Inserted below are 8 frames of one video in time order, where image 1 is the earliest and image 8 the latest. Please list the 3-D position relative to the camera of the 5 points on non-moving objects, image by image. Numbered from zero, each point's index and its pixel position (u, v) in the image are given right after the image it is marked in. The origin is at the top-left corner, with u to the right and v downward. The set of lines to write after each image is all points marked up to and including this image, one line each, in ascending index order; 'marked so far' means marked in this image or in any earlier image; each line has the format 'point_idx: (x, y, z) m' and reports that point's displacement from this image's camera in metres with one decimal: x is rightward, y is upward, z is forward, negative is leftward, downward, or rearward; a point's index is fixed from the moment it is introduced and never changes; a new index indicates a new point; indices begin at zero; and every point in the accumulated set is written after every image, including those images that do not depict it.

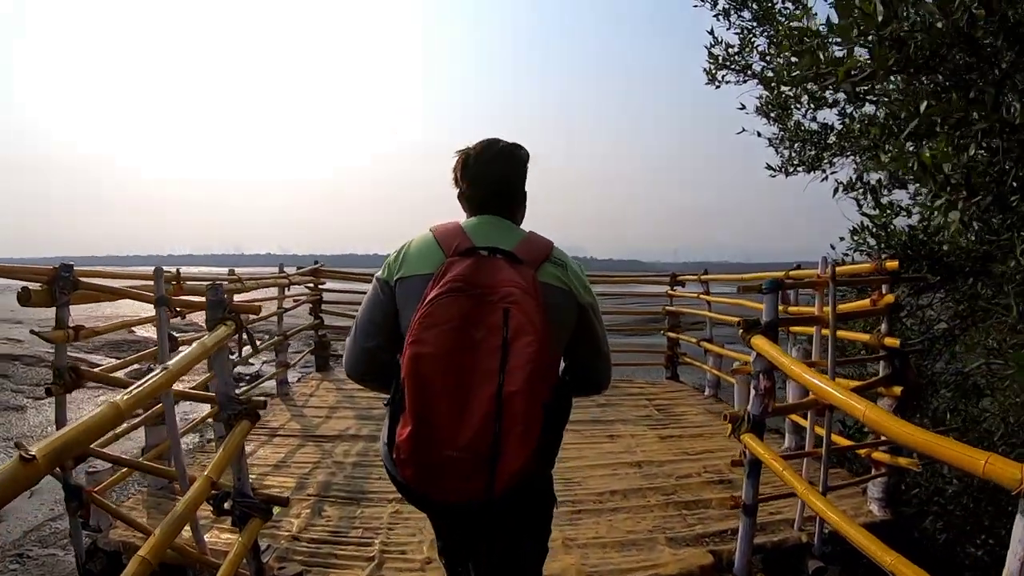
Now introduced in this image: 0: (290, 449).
0: (-1.6, -1.2, +4.0) m
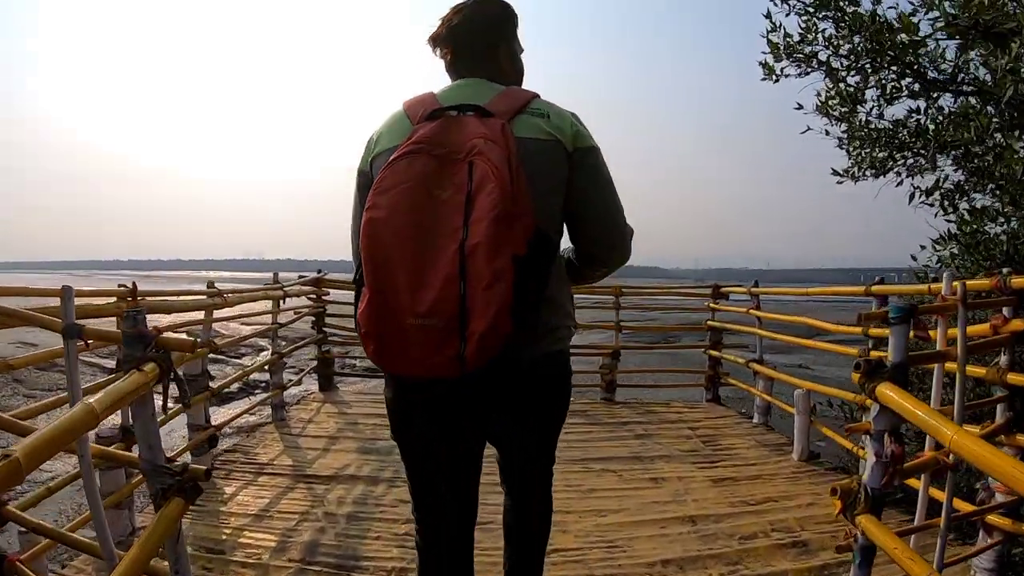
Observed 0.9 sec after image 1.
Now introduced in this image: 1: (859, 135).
0: (-1.4, -1.3, +3.4) m
1: (+2.9, +1.3, +4.6) m
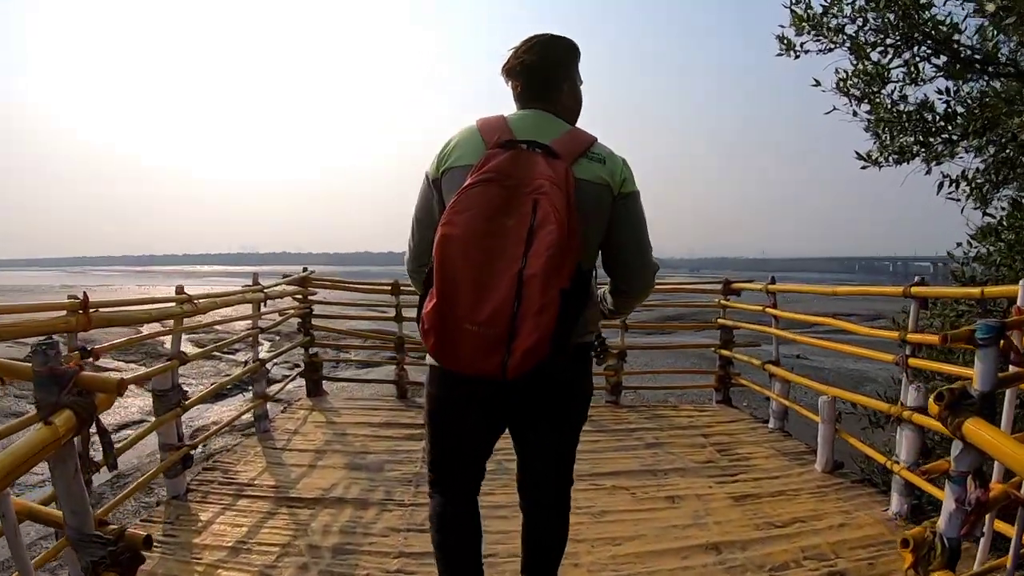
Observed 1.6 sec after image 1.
0: (-1.4, -1.3, +3.1) m
1: (+2.8, +1.3, +4.3) m
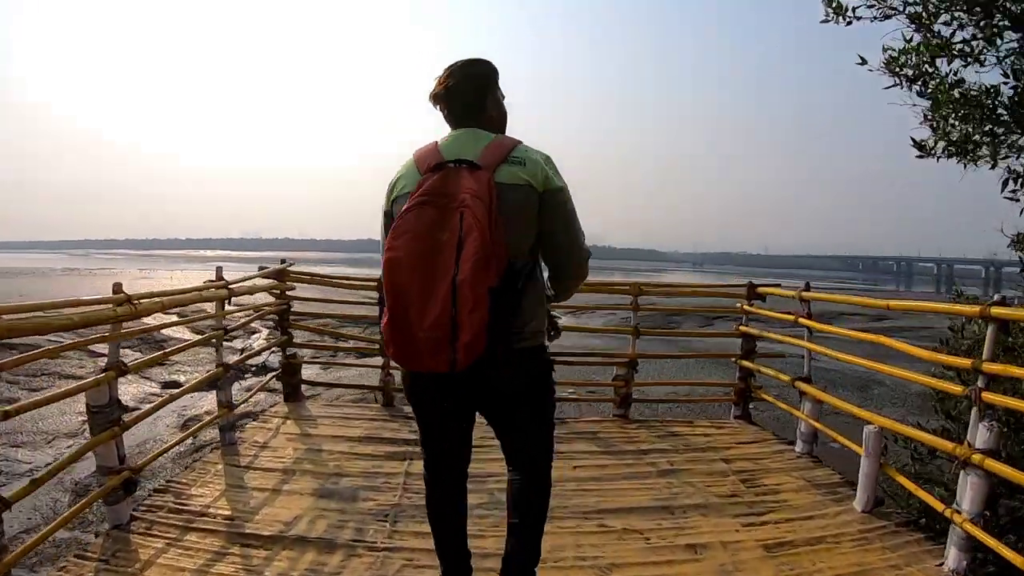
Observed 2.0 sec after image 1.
0: (-1.5, -1.3, +2.6) m
1: (+2.9, +1.2, +3.7) m
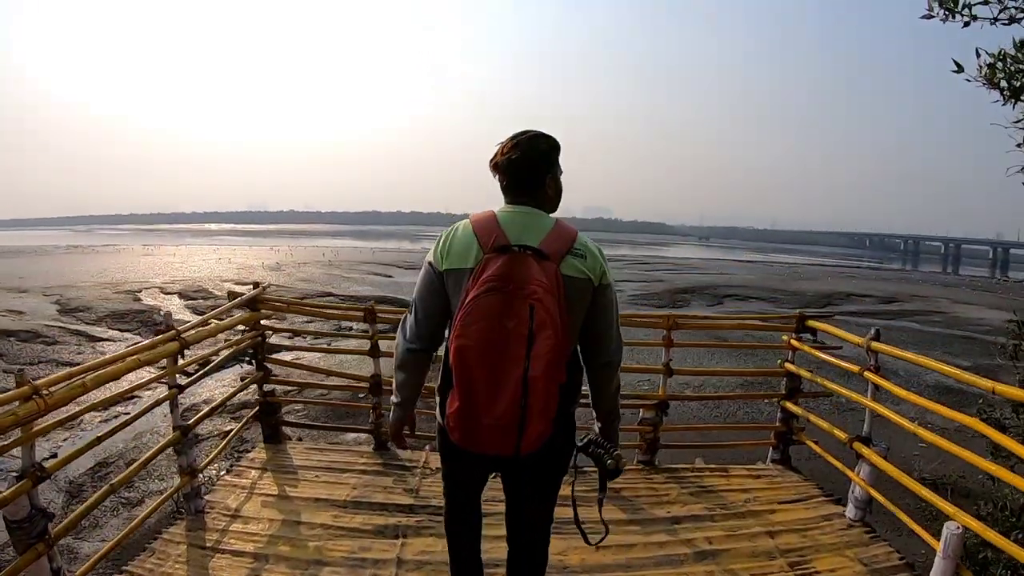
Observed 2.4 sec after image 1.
0: (-1.4, -1.6, +2.1) m
1: (+2.9, +1.0, +3.1) m
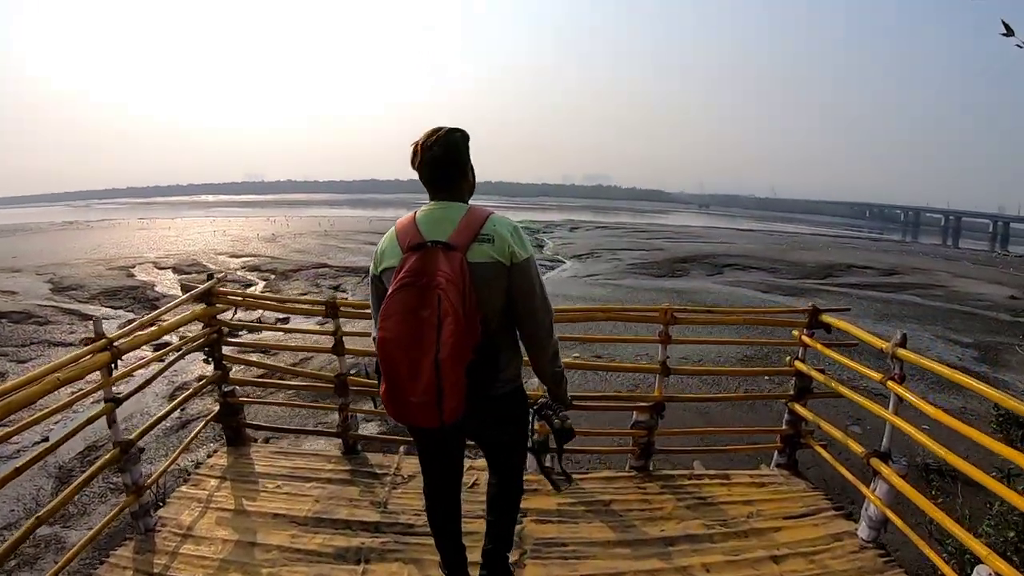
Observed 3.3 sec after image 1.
0: (-1.5, -1.7, +1.8) m
1: (+2.8, +1.0, +2.6) m
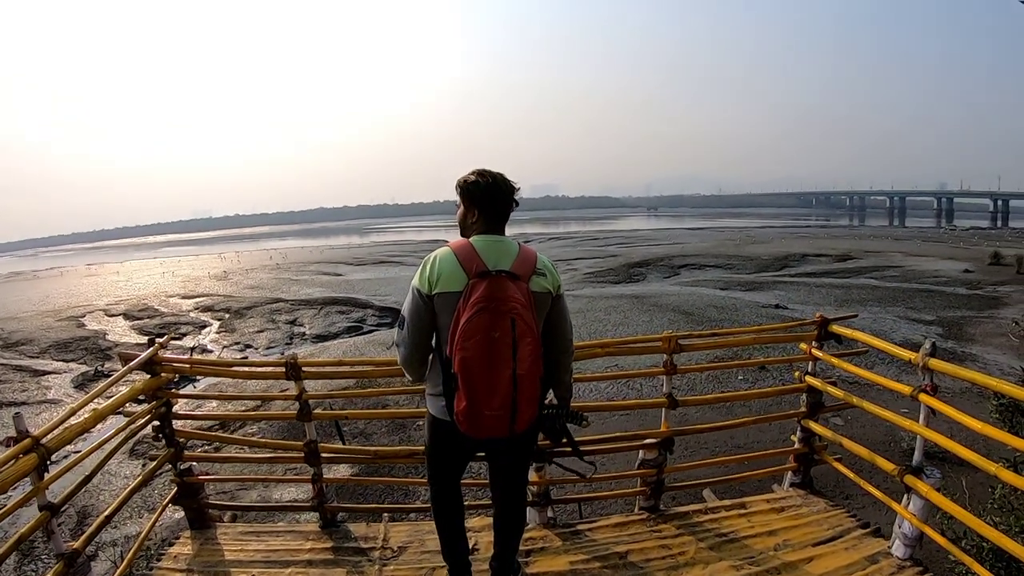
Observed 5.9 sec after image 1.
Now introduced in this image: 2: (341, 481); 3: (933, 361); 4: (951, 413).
0: (-1.3, -2.0, +1.3) m
1: (+2.6, +1.1, +2.5) m
2: (-1.2, -1.3, +3.8) m
3: (+1.8, -0.3, +2.5) m
4: (+2.0, -0.6, +2.5) m
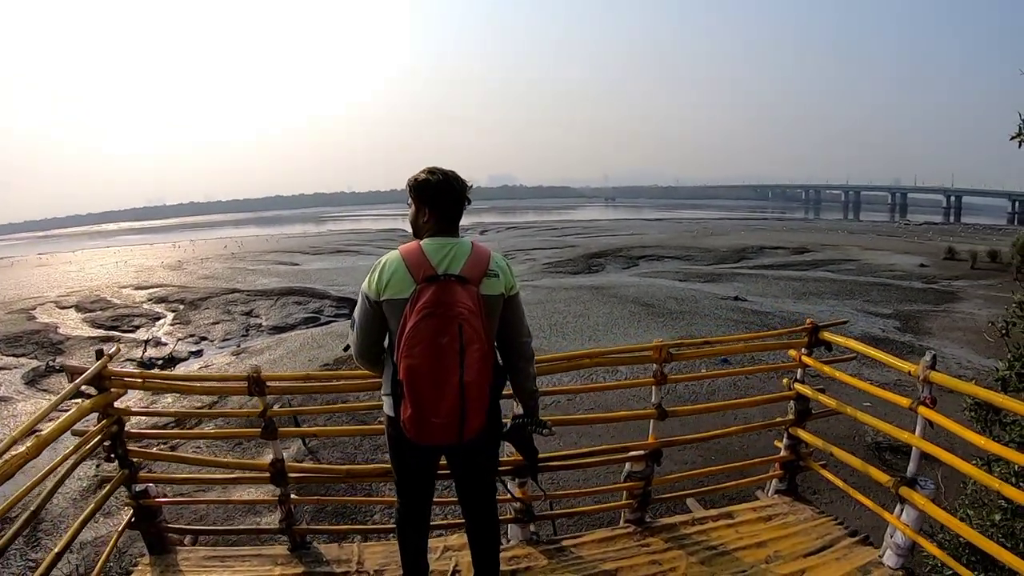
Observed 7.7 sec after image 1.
0: (-1.3, -2.1, +1.1) m
1: (+2.5, +1.0, +2.5) m
2: (-1.3, -1.3, +3.6) m
3: (+1.8, -0.3, +2.4) m
4: (+1.9, -0.6, +2.5) m
